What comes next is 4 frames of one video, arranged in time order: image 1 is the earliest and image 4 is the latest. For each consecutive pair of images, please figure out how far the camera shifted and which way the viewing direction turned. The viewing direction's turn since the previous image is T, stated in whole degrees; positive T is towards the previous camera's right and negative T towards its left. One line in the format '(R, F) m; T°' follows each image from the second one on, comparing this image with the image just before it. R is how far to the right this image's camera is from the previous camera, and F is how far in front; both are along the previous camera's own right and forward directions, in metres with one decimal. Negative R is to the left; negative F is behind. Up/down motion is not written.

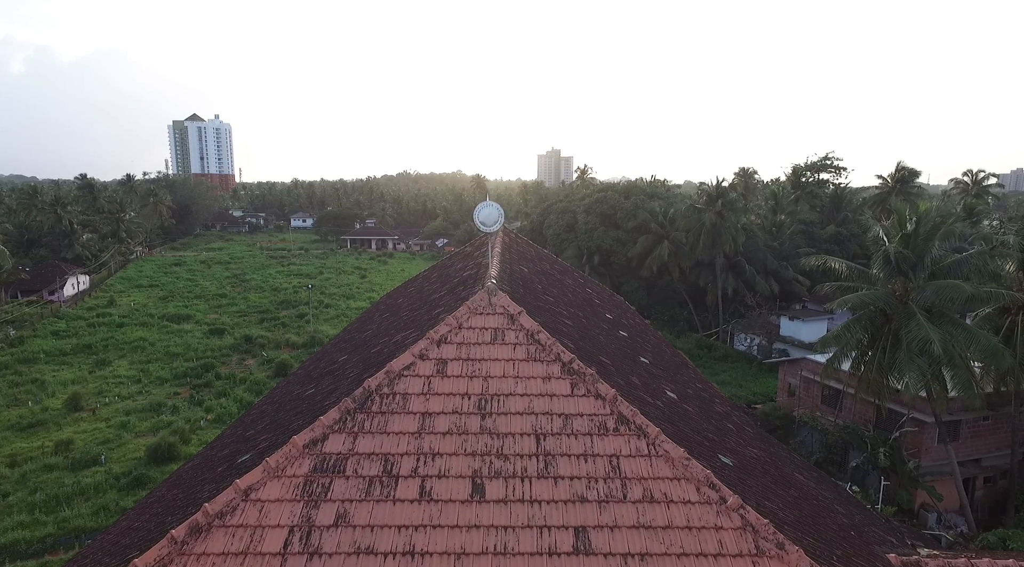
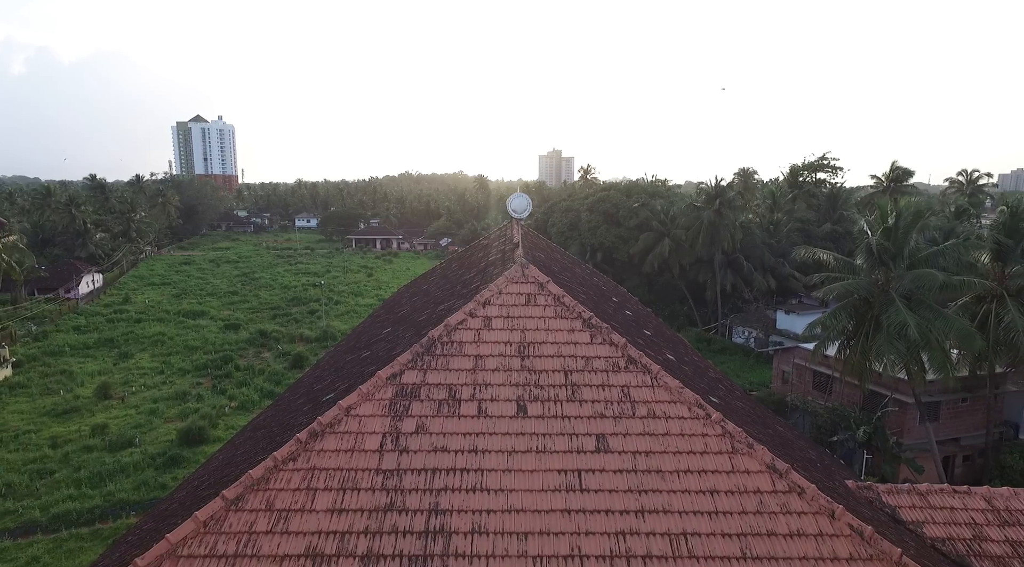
(-0.3, -1.1) m; 0°
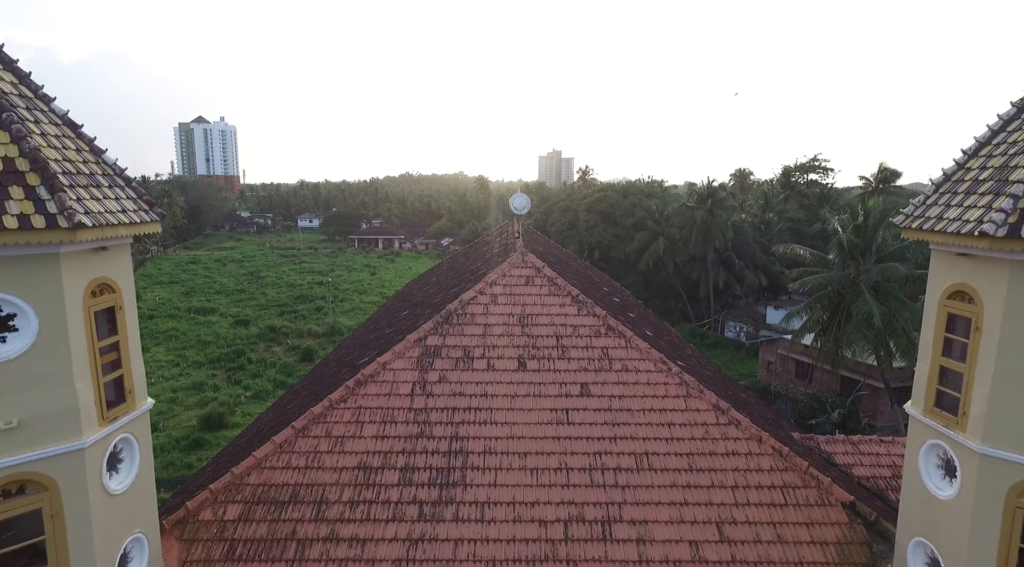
(0.0, -1.2) m; 0°
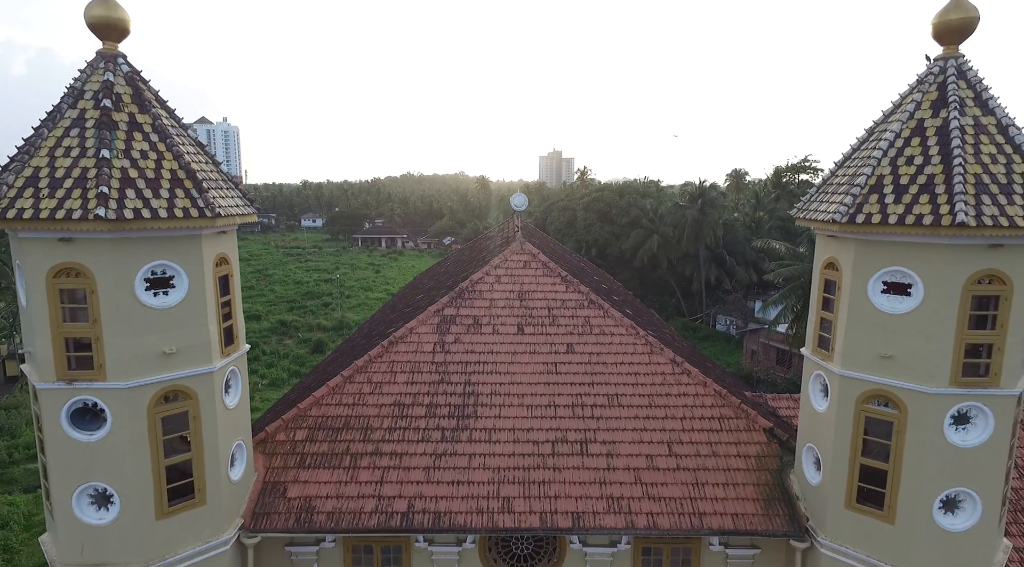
(0.0, -1.5) m; 0°
